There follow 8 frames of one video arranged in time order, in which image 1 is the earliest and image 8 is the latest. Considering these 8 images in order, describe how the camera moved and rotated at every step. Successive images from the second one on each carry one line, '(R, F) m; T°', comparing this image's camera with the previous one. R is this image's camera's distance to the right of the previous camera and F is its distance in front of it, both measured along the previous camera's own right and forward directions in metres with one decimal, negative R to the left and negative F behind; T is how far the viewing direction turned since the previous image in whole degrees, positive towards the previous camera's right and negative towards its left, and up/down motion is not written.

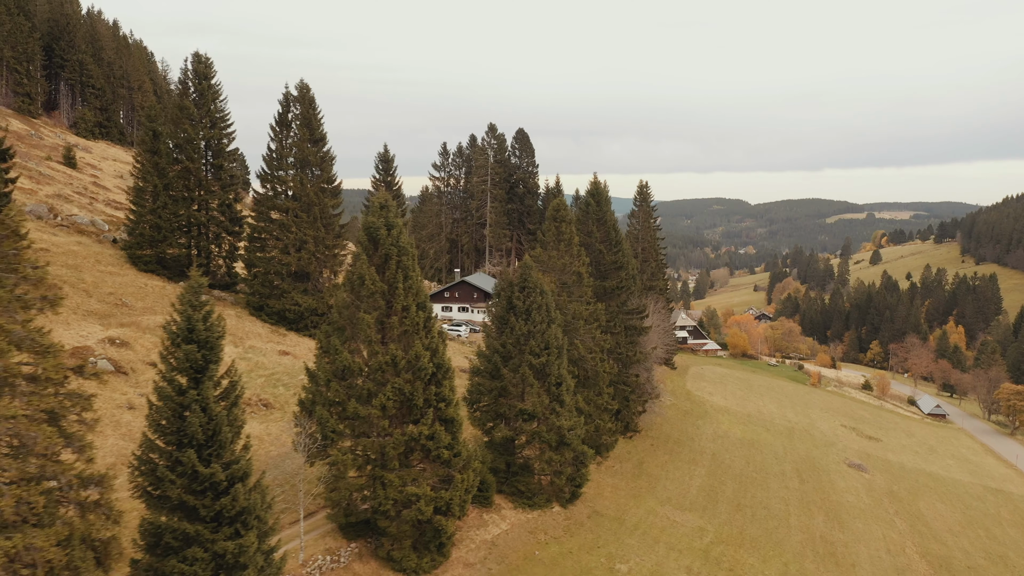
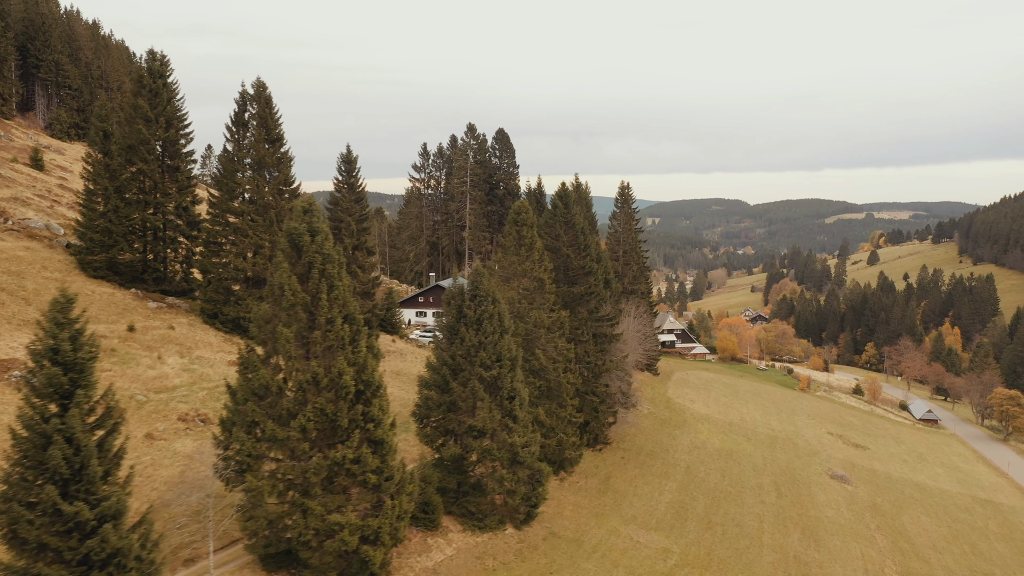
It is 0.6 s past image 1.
(+1.3, +1.3) m; 0°
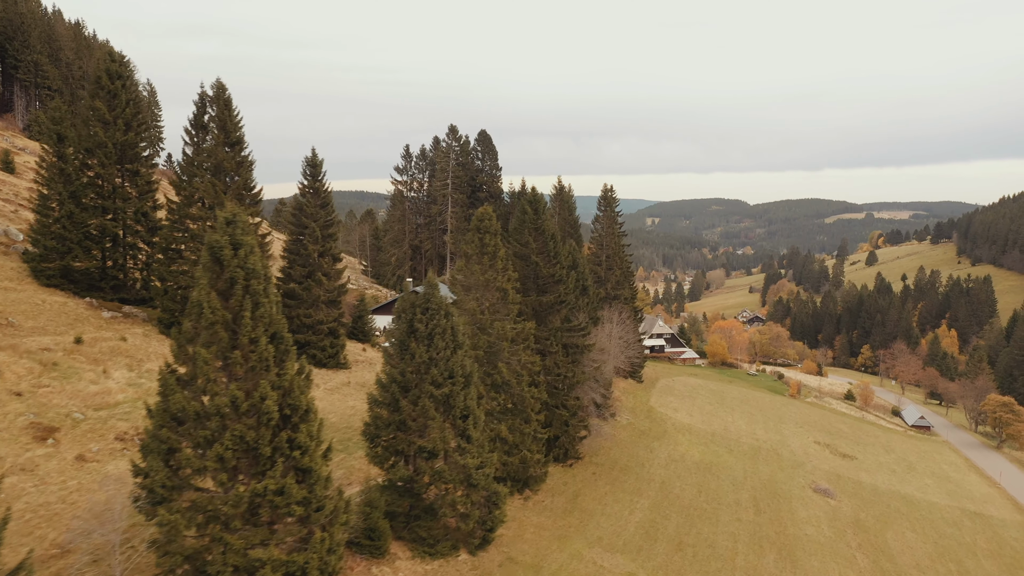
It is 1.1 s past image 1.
(+1.2, +1.1) m; 0°
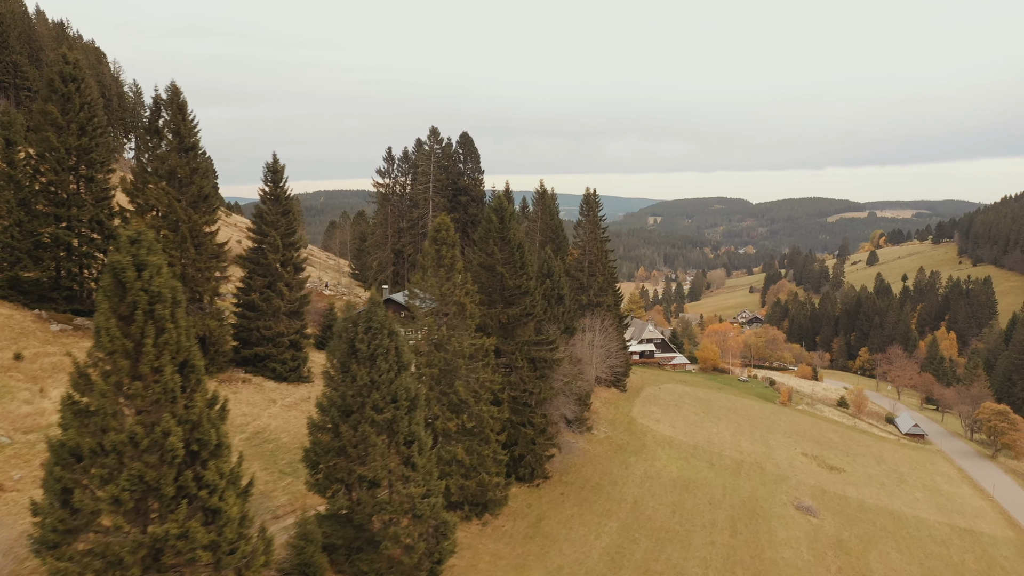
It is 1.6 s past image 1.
(+1.3, +1.2) m; 0°
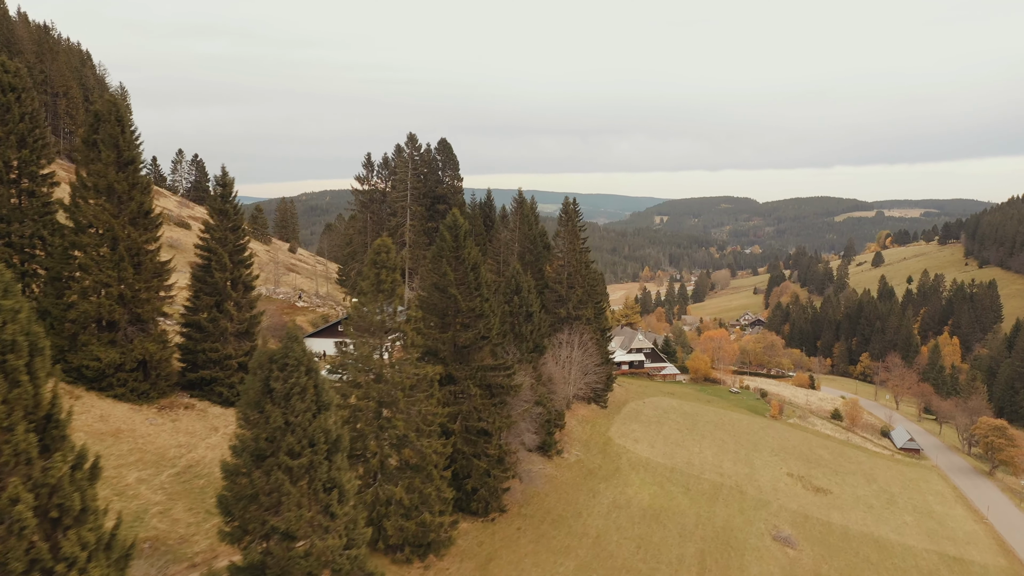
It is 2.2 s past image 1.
(+1.7, +1.6) m; 0°
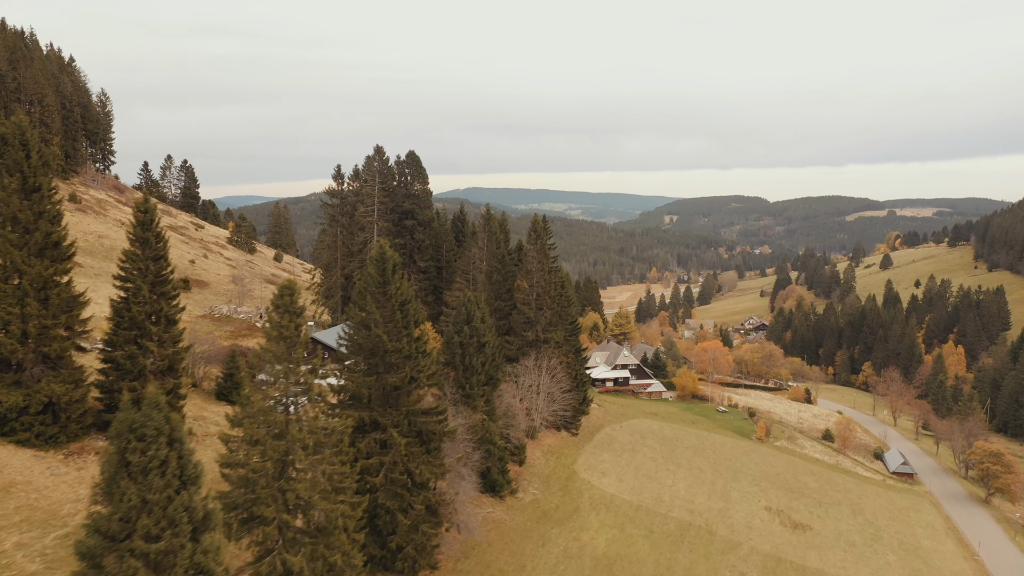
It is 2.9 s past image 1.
(+2.3, +2.1) m; -1°
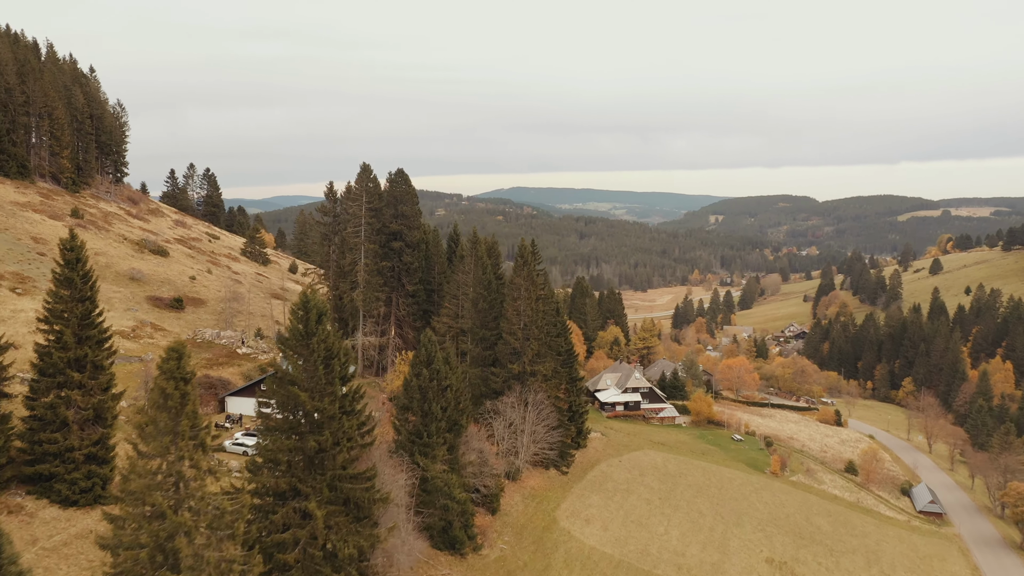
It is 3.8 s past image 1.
(+2.9, +2.7) m; -3°
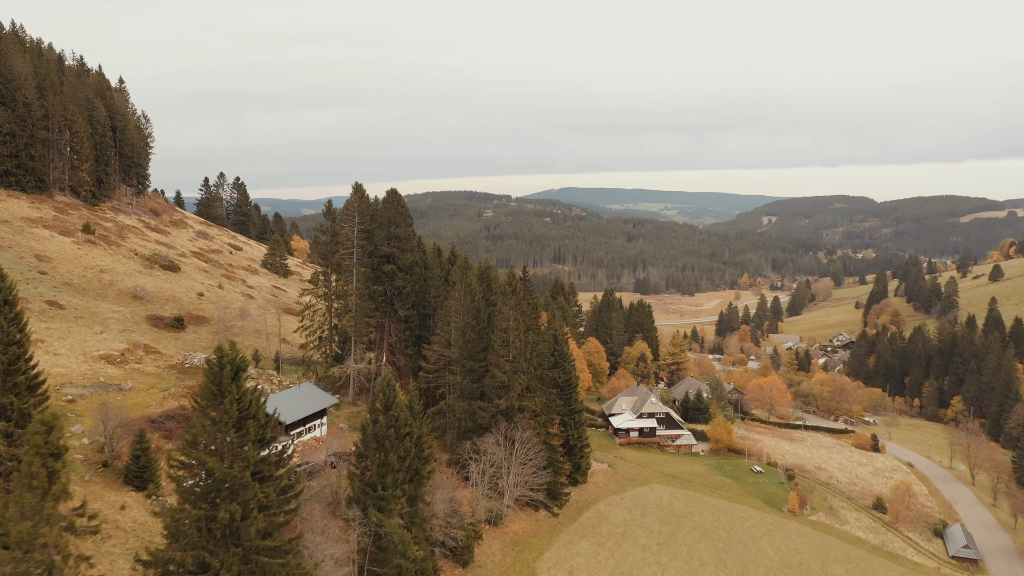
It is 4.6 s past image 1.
(+2.9, +2.4) m; -4°
